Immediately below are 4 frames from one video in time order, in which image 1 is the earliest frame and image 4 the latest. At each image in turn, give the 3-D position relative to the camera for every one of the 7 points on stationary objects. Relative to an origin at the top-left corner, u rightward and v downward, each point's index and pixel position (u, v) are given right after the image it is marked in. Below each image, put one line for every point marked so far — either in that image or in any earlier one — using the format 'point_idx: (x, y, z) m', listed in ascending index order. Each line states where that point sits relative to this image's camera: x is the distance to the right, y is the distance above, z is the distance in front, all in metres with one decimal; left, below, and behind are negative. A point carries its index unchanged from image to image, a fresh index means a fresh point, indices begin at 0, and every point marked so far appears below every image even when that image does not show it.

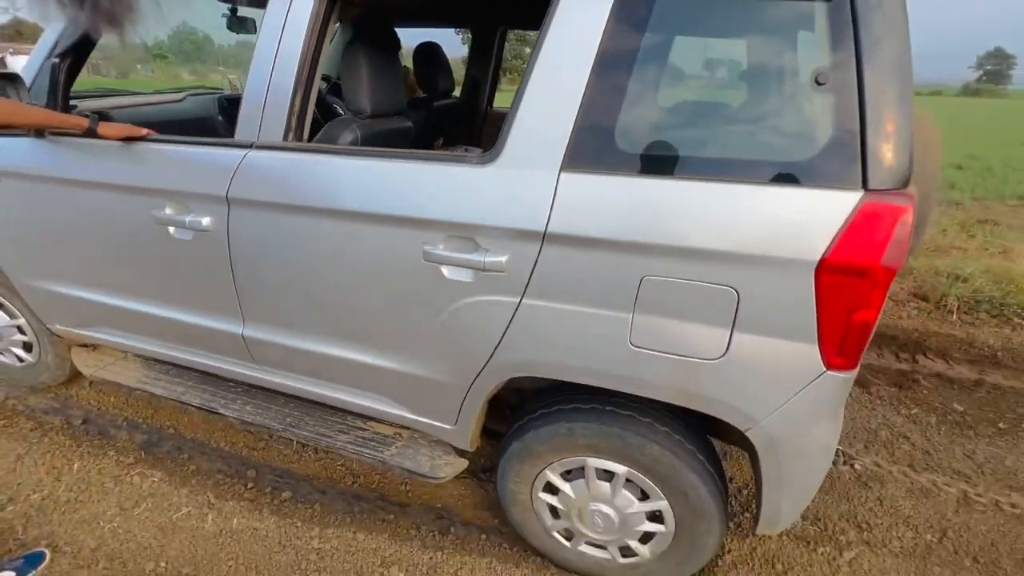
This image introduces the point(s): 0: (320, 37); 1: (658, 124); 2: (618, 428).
0: (-0.8, +1.1, +2.2) m
1: (+0.5, +0.6, +1.8) m
2: (+0.4, -0.6, +2.0) m
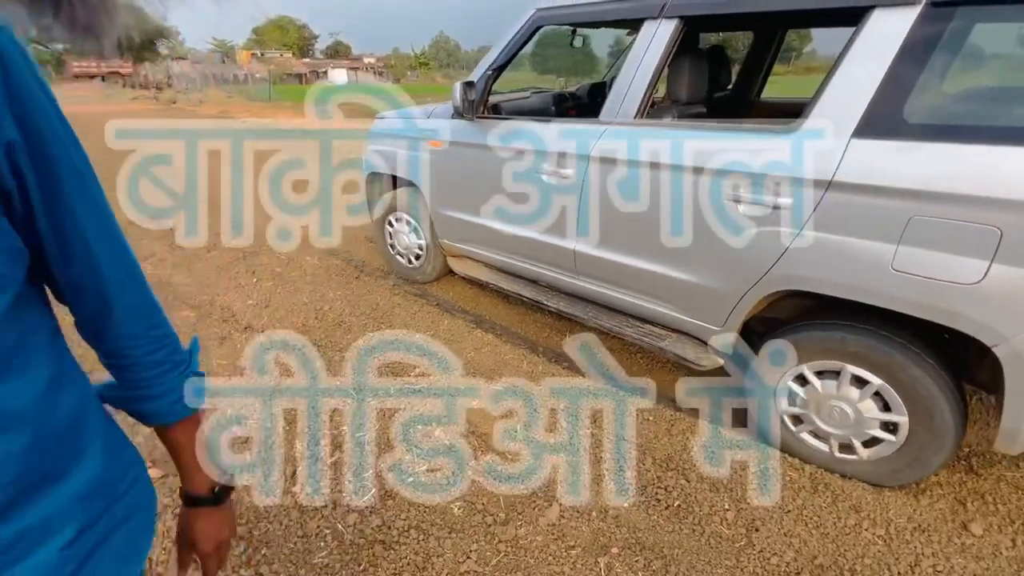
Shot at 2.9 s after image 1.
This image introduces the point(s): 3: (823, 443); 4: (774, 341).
0: (+1.0, +1.6, +3.1) m
1: (+2.0, +0.9, +2.3) m
2: (+1.9, -0.3, +2.5) m
3: (+1.8, -0.9, +2.7) m
4: (+1.6, -0.3, +2.8) m
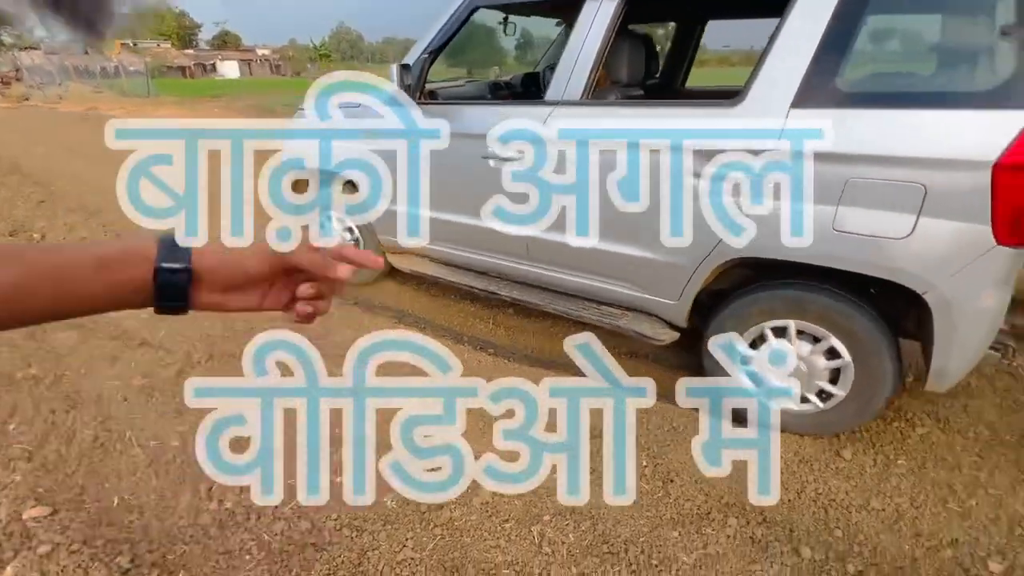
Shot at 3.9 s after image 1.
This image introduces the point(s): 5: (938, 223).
0: (+0.7, +1.7, +3.1) m
1: (+1.8, +1.1, +2.5) m
2: (+1.7, -0.1, +2.7) m
3: (+1.6, -0.7, +2.9) m
4: (+1.3, -0.1, +2.9) m
5: (+2.0, +0.3, +2.2) m
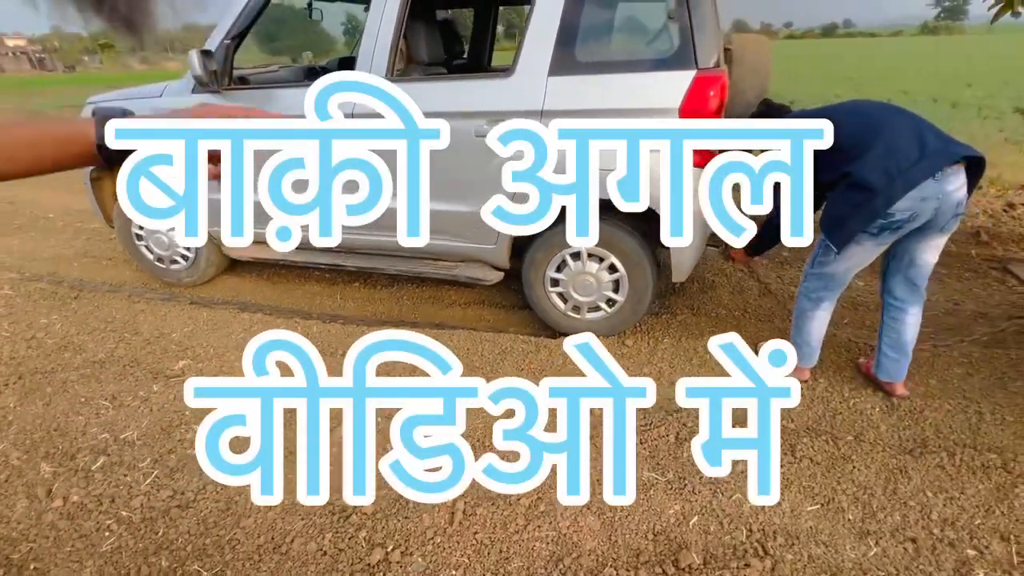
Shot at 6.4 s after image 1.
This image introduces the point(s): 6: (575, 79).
0: (-0.8, +2.0, +3.5) m
1: (+0.6, +1.6, +3.2) m
2: (+0.6, +0.4, +3.5) m
3: (+0.5, -0.2, +3.7) m
4: (+0.2, +0.3, +3.6) m
5: (+1.0, +0.8, +3.1) m
6: (+0.5, +1.4, +3.3) m
